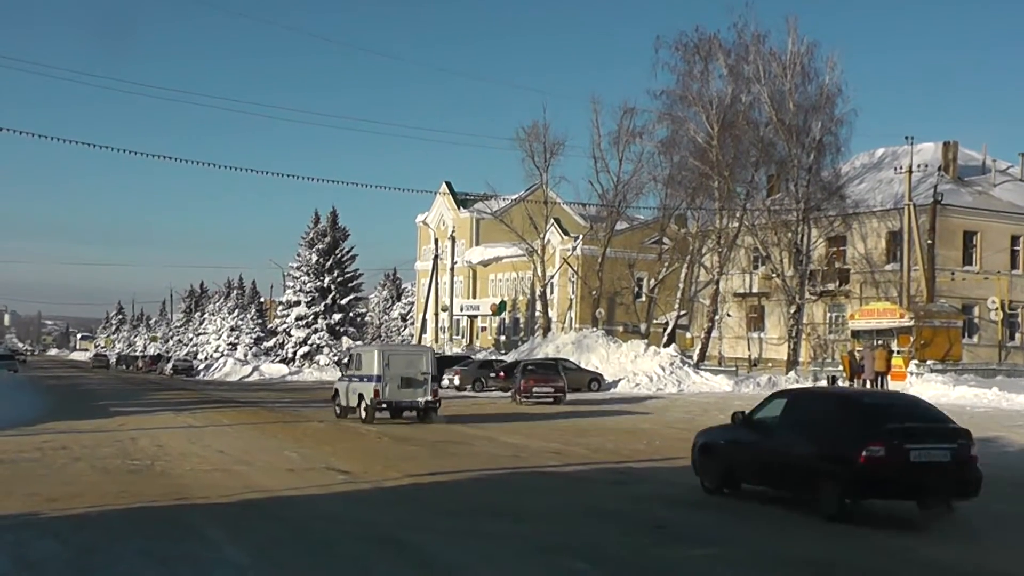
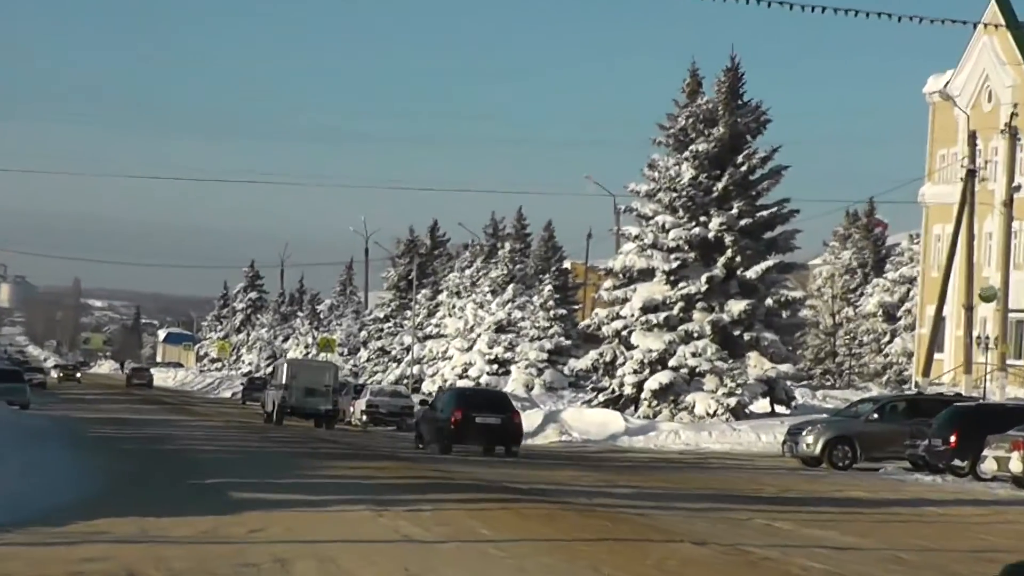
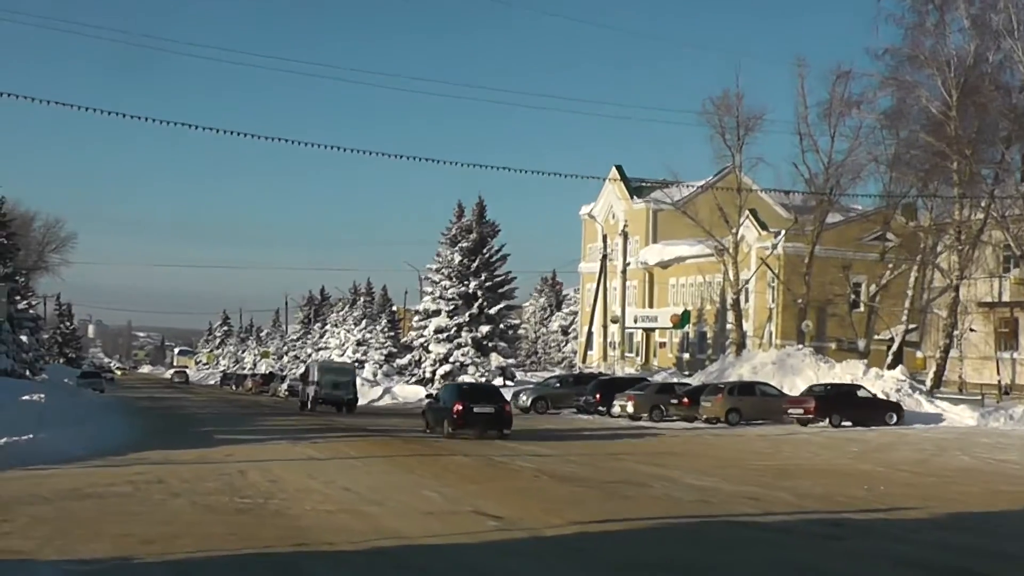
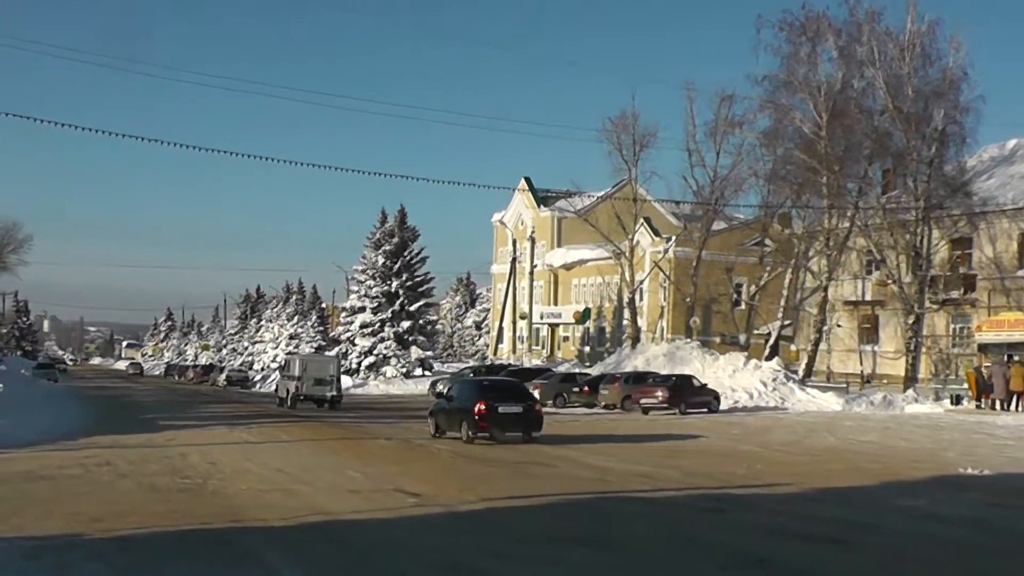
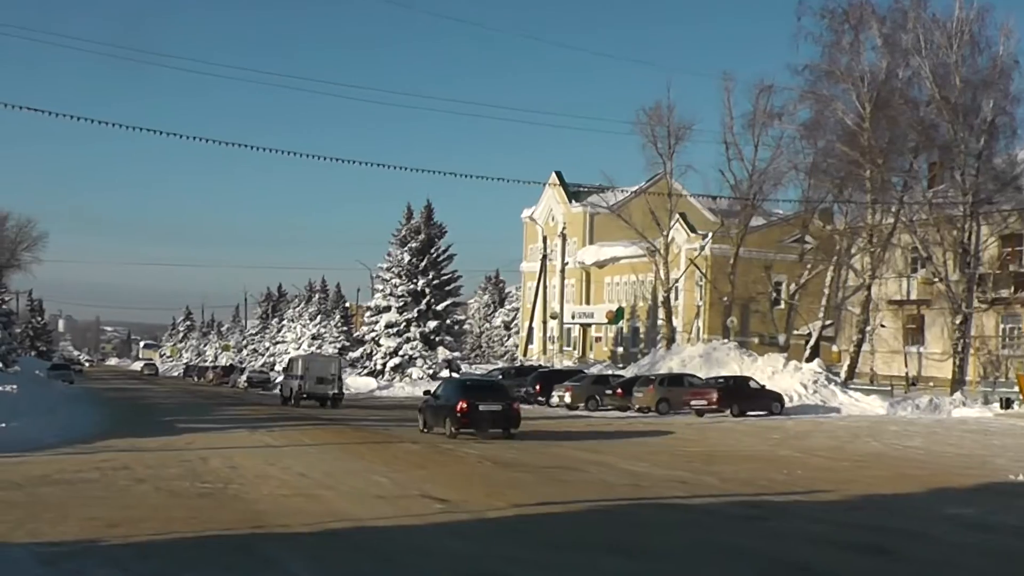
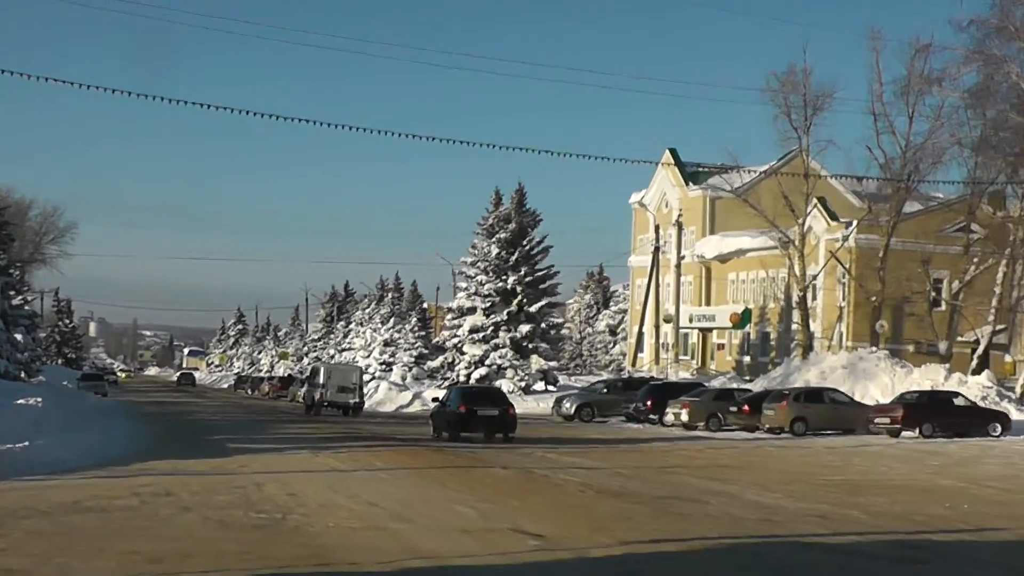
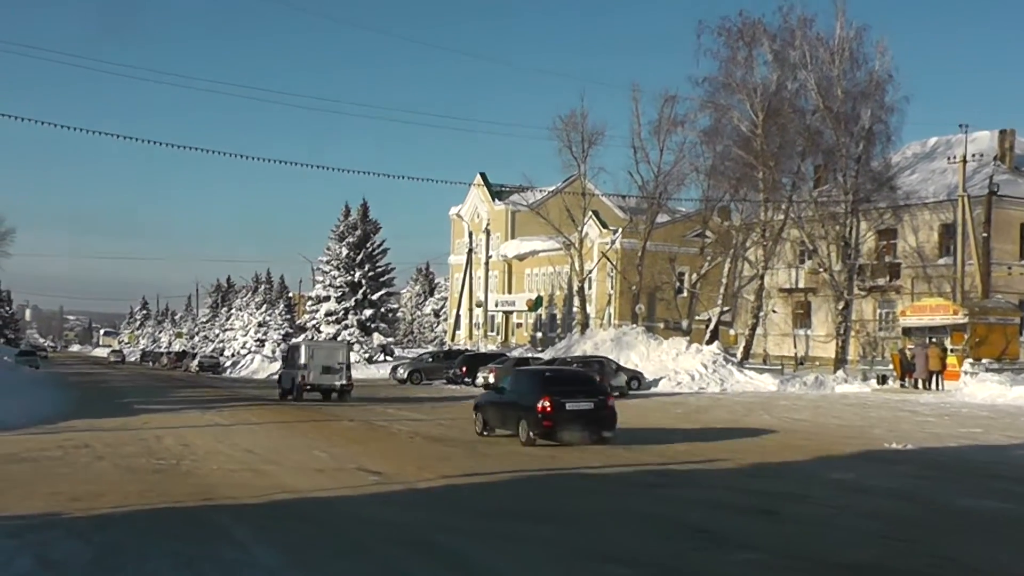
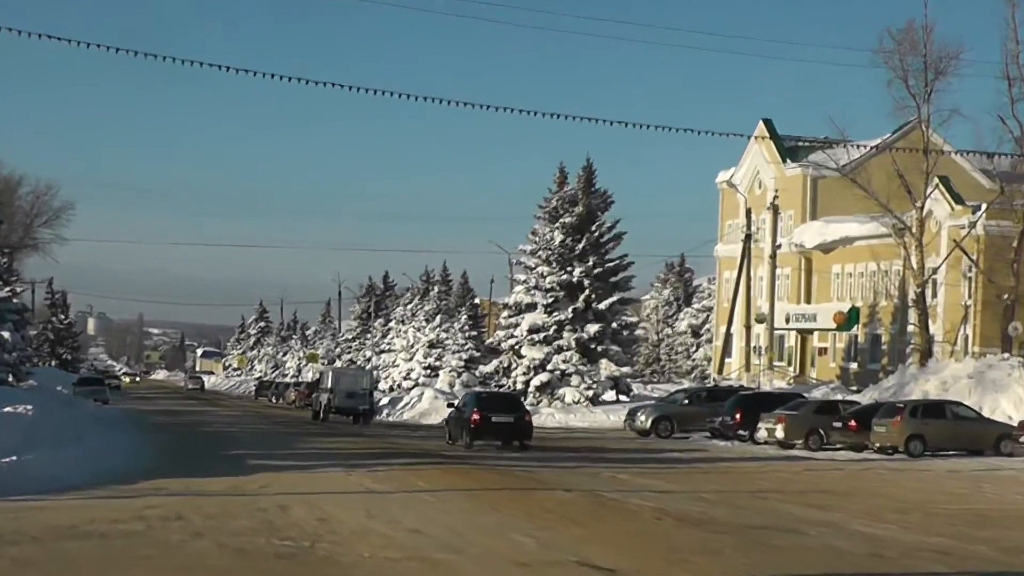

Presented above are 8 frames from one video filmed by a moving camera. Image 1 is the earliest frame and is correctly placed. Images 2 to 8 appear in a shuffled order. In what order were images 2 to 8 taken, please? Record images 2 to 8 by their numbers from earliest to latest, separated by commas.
7, 4, 5, 3, 6, 8, 2
